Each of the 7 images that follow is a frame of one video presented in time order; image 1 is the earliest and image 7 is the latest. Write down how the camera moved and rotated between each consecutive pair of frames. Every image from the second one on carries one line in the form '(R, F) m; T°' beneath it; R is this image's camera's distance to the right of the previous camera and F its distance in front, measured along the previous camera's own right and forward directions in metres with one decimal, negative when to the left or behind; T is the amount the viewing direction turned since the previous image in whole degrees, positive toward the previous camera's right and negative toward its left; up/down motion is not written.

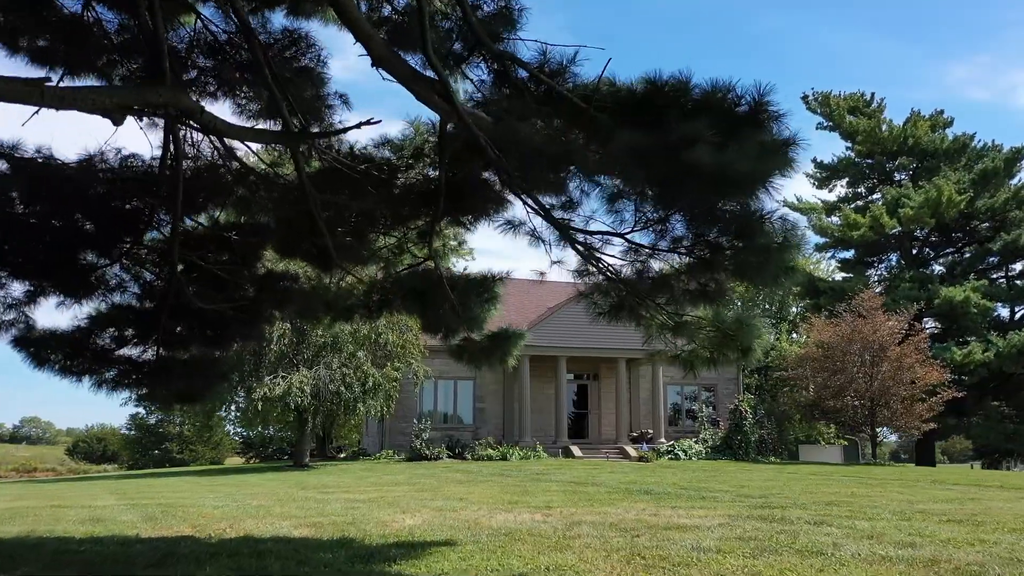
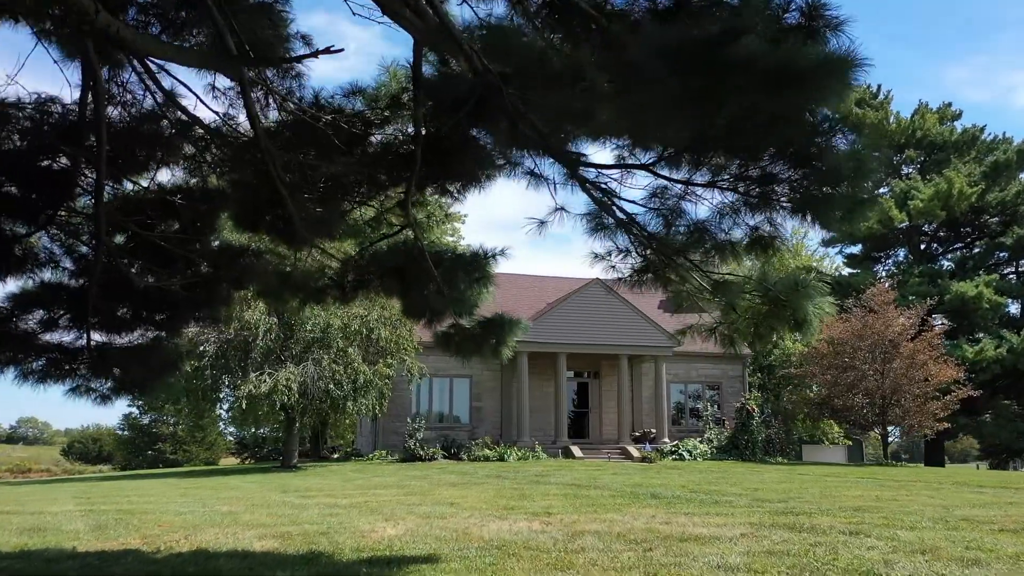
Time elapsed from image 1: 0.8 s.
(0.0, +0.9) m; 0°
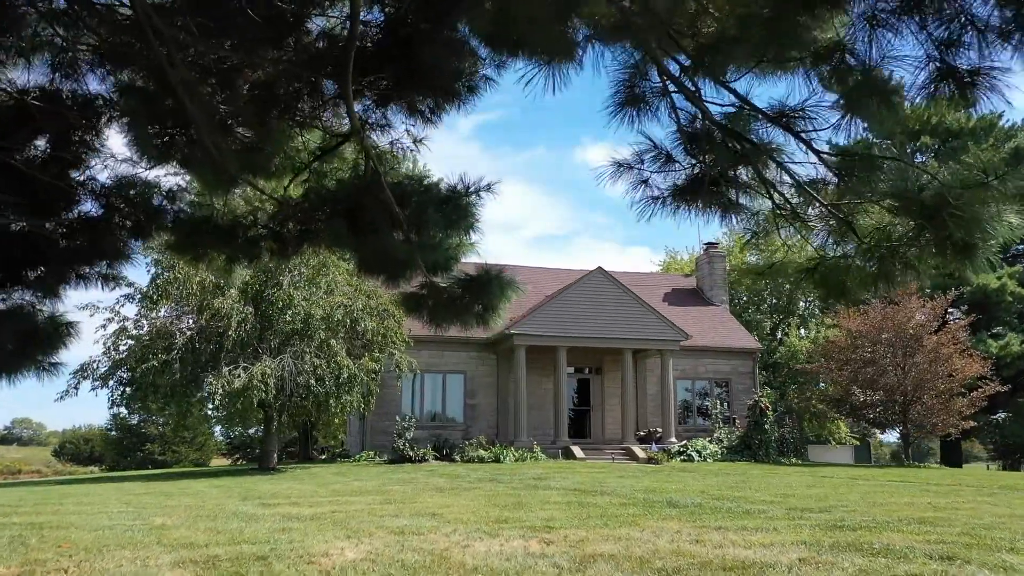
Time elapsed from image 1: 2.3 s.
(+0.1, +1.6) m; 0°
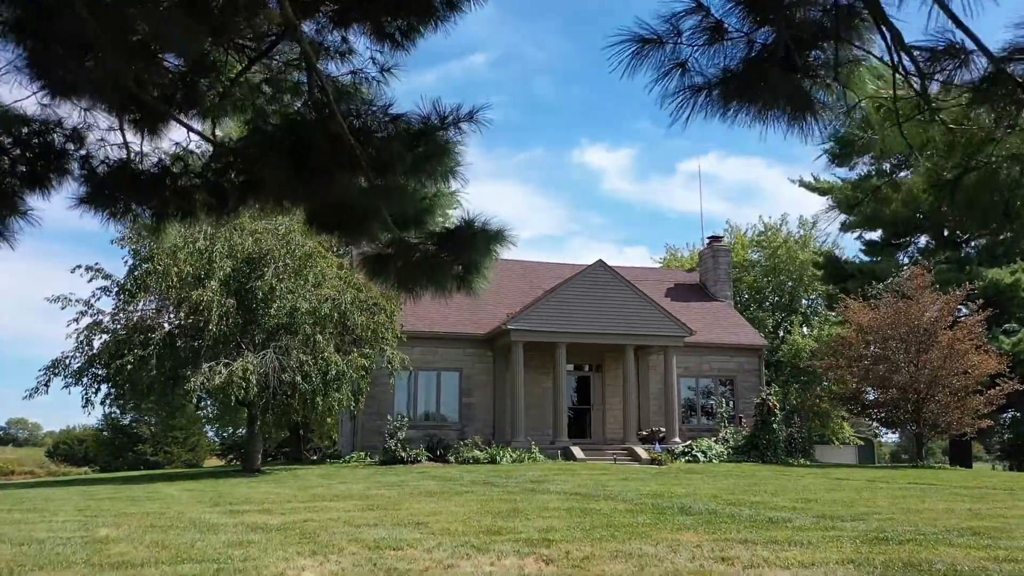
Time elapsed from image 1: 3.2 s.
(0.0, +1.0) m; 0°
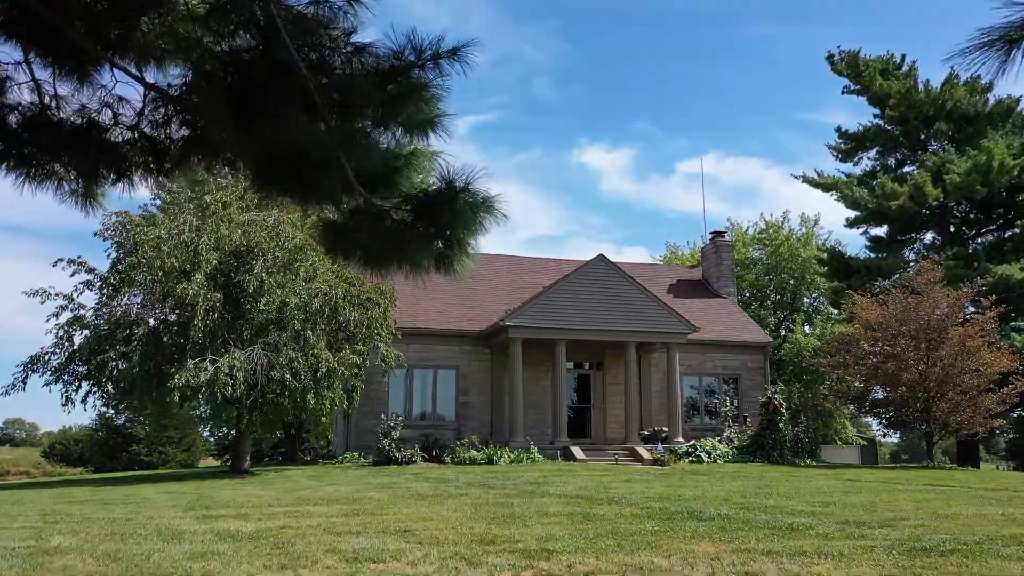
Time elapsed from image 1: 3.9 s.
(0.0, +0.7) m; 0°
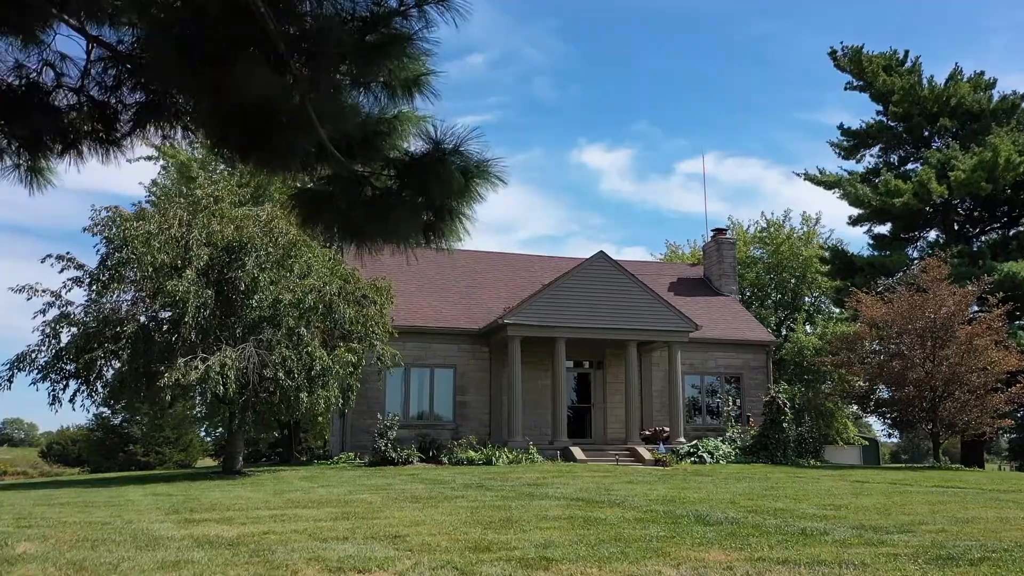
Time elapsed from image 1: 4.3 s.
(0.0, +0.4) m; 0°
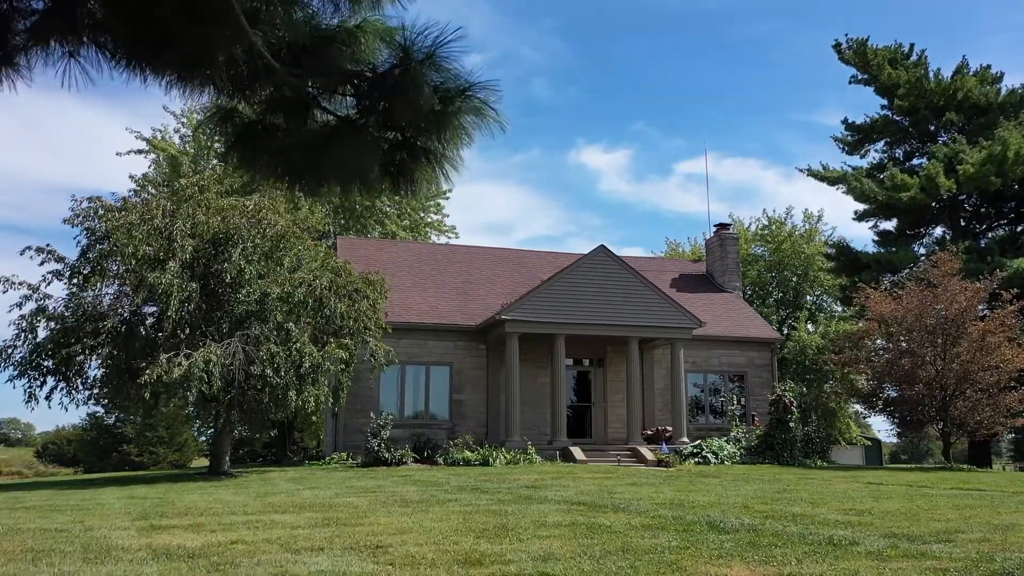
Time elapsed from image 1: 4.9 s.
(0.0, +0.7) m; 0°
